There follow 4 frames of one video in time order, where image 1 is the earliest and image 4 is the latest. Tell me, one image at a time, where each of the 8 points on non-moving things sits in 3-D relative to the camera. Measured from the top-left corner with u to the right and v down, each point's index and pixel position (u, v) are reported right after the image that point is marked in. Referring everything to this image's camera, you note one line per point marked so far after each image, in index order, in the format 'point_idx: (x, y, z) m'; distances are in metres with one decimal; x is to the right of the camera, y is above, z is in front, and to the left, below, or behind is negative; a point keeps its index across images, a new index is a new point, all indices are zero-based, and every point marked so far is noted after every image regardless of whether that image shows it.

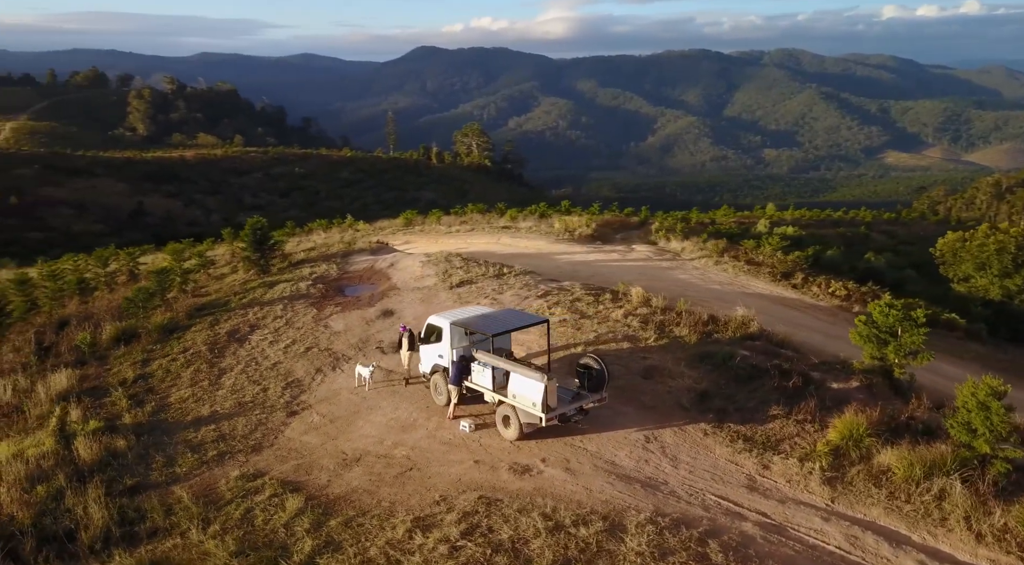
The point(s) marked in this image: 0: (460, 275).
0: (-1.2, +0.2, +15.9) m
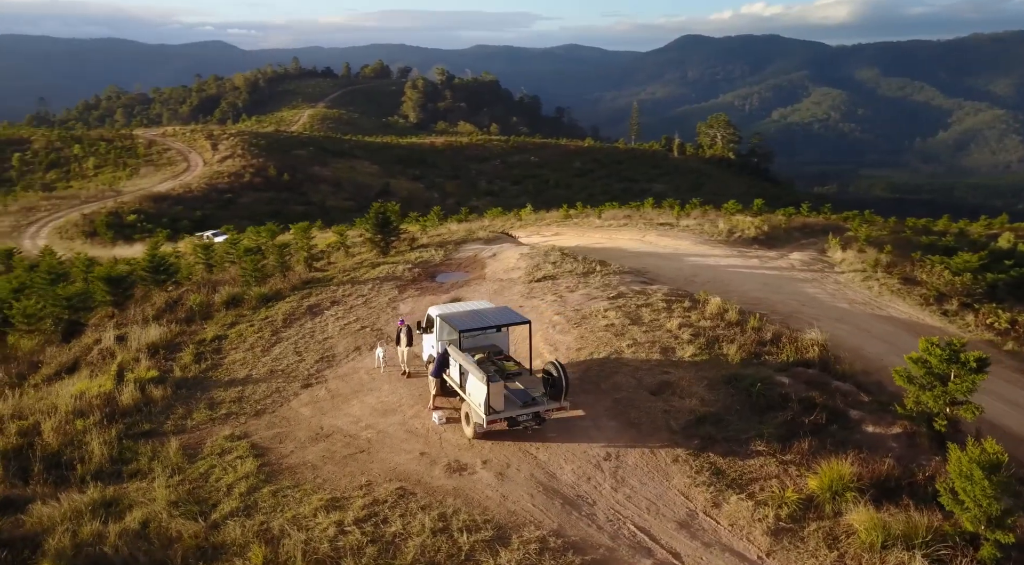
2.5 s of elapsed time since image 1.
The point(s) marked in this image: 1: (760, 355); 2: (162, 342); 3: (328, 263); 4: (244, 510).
0: (+0.8, +0.3, +15.9) m
1: (+3.5, -1.0, +9.7) m
2: (-5.8, -1.0, +11.4) m
3: (-5.3, +0.6, +19.7) m
4: (-2.4, -2.0, +6.1) m
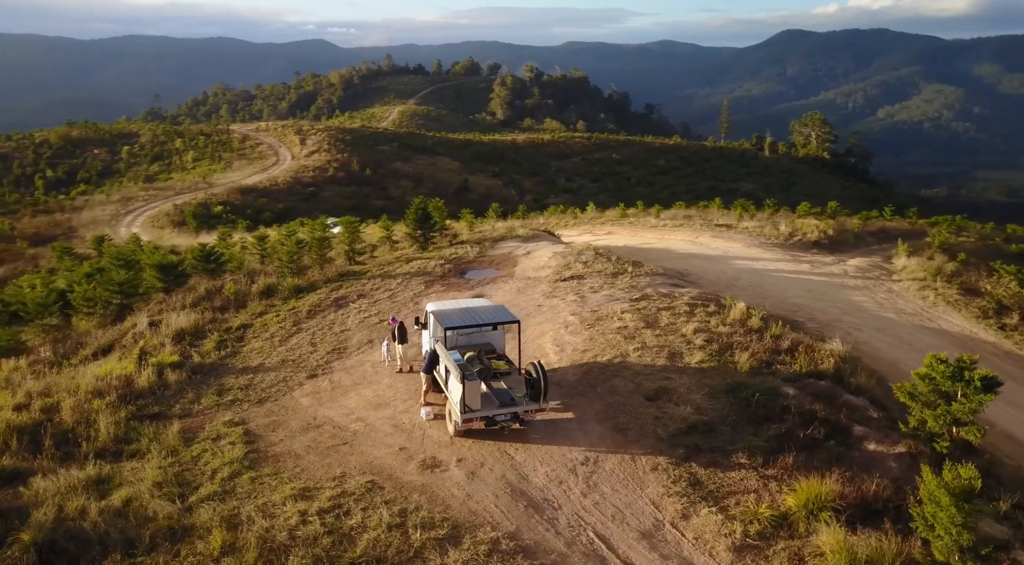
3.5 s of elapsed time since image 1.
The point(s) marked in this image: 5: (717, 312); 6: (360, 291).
0: (+1.5, +0.3, +15.7) m
1: (+3.5, -1.1, +9.3) m
2: (-5.5, -0.8, +11.9) m
3: (-4.2, +0.8, +20.1) m
4: (-2.6, -1.9, +6.3) m
5: (+3.6, -0.5, +12.1) m
6: (-3.2, -0.2, +14.6) m
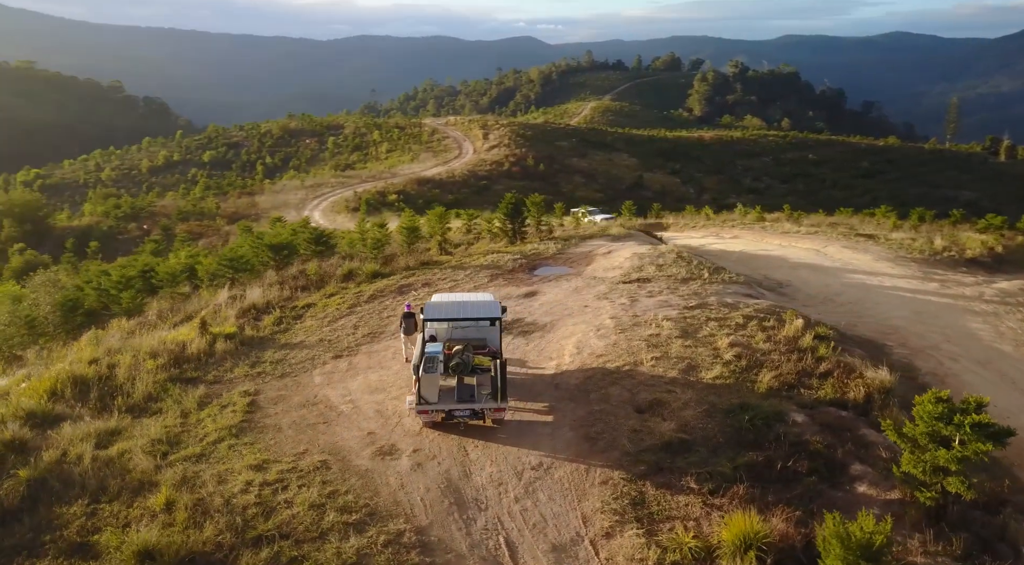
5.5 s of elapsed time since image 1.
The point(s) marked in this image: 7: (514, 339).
0: (+3.0, +0.2, +15.3) m
1: (+3.5, -1.3, +8.6) m
2: (-4.7, -0.4, +13.0) m
3: (-1.6, +1.1, +20.7) m
4: (-3.2, -1.7, +6.9) m
5: (+4.3, -0.7, +11.3) m
6: (-1.9, +0.1, +15.1) m
7: (0.0, -0.9, +10.8) m
